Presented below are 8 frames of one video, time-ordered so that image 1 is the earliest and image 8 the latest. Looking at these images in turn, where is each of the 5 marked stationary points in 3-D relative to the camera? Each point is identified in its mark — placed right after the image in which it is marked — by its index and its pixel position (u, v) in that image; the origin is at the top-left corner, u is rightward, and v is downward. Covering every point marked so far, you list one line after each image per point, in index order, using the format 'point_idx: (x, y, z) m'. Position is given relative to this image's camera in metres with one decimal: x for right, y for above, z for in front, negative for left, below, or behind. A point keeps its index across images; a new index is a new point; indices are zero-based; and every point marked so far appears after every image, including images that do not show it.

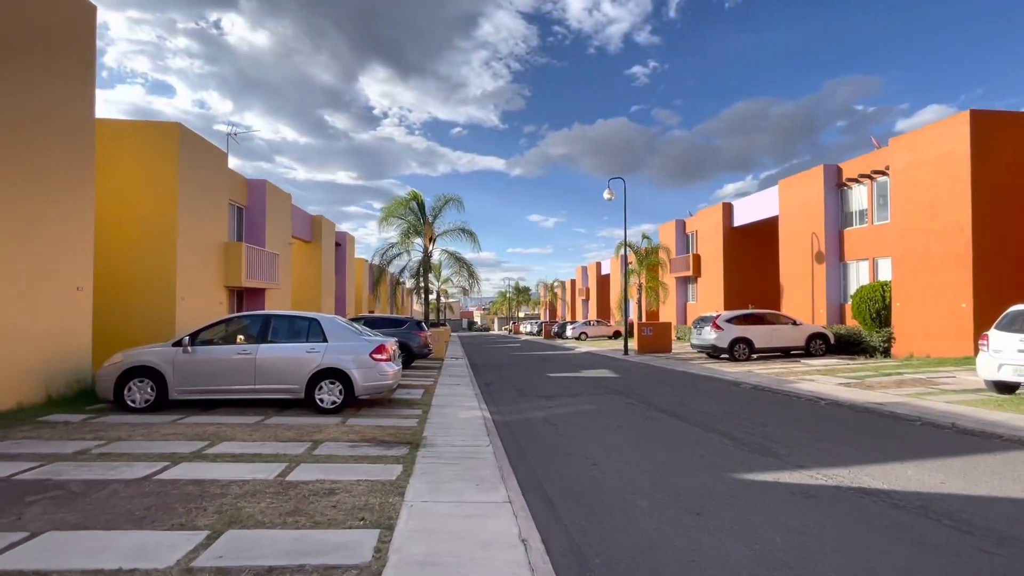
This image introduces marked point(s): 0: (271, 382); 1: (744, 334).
0: (-4.6, -1.8, +9.2) m
1: (+9.4, -1.9, +19.6) m
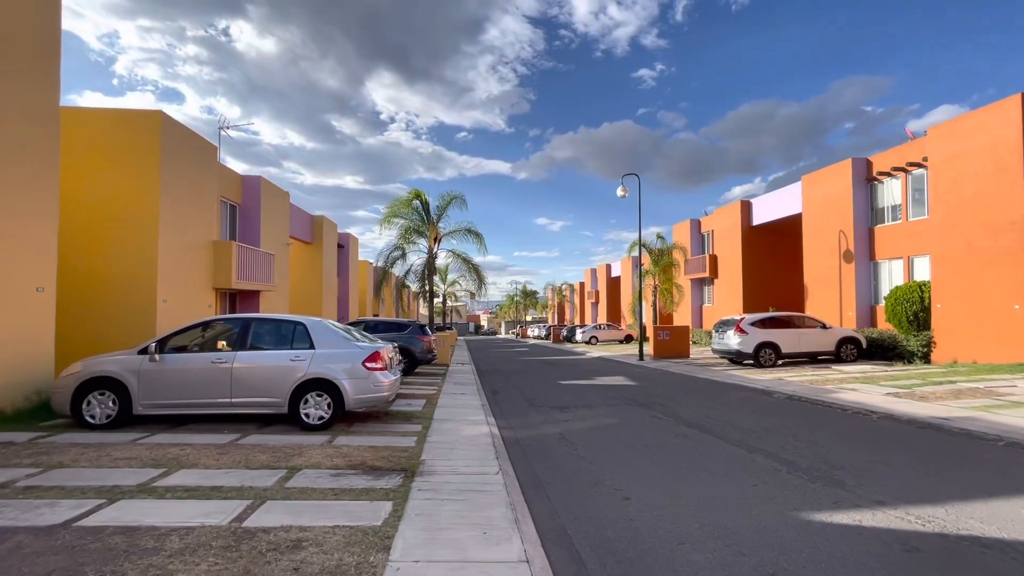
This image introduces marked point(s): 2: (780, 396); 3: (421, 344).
0: (-4.4, -1.8, +8.1) m
1: (+9.7, -1.9, +18.3) m
2: (+6.9, -2.8, +12.6) m
3: (-3.3, -2.0, +17.6) m
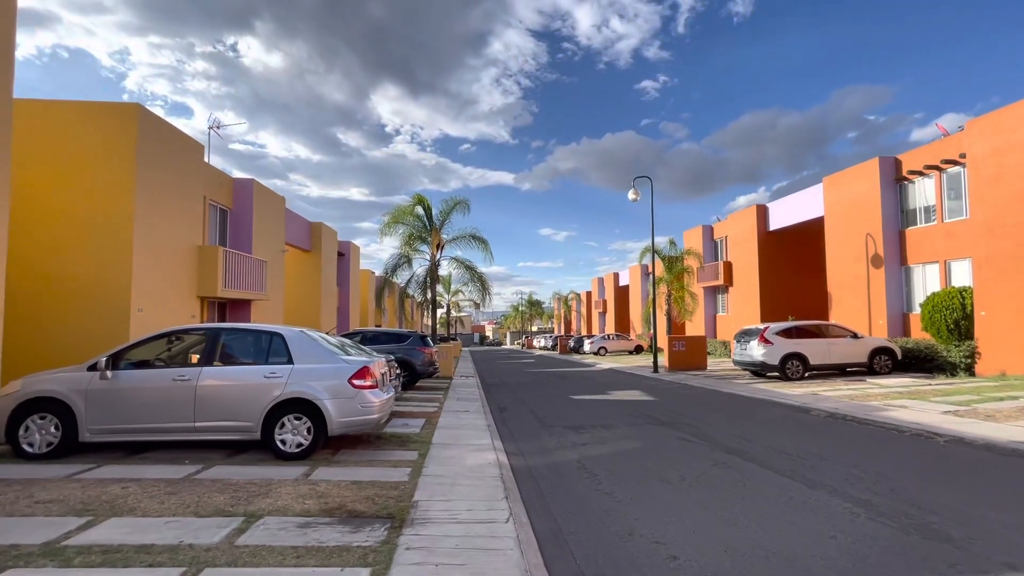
0: (-4.2, -1.9, +6.9) m
1: (+10.0, -2.2, +17.0) m
2: (+7.1, -2.9, +11.3) m
3: (-3.1, -2.3, +16.4) m
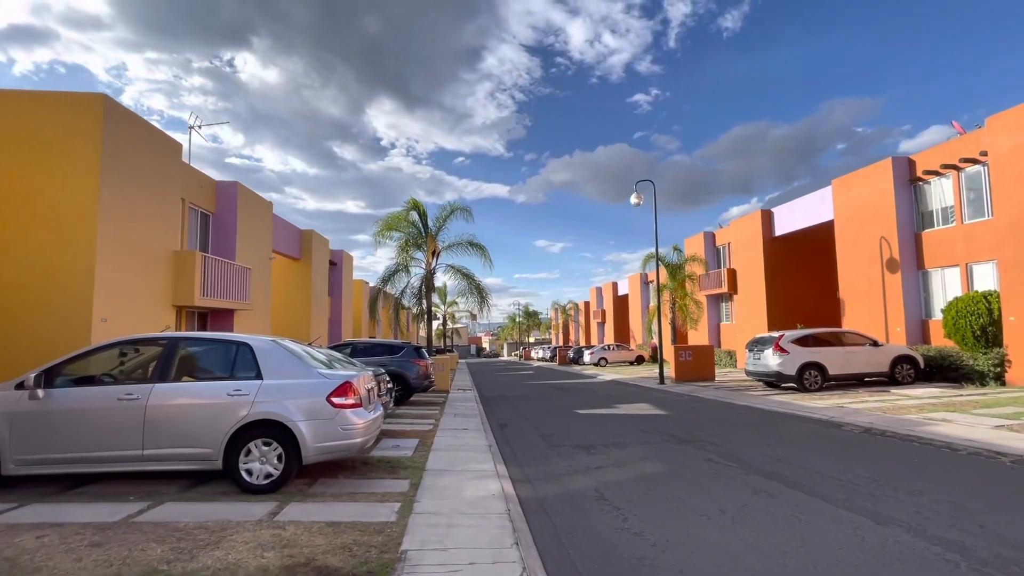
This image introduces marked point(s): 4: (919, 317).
0: (-4.1, -1.9, +5.8) m
1: (+10.0, -2.3, +16.0) m
2: (+7.2, -3.0, +10.3) m
3: (-3.0, -2.6, +15.3) m
4: (+15.3, -1.1, +18.2) m
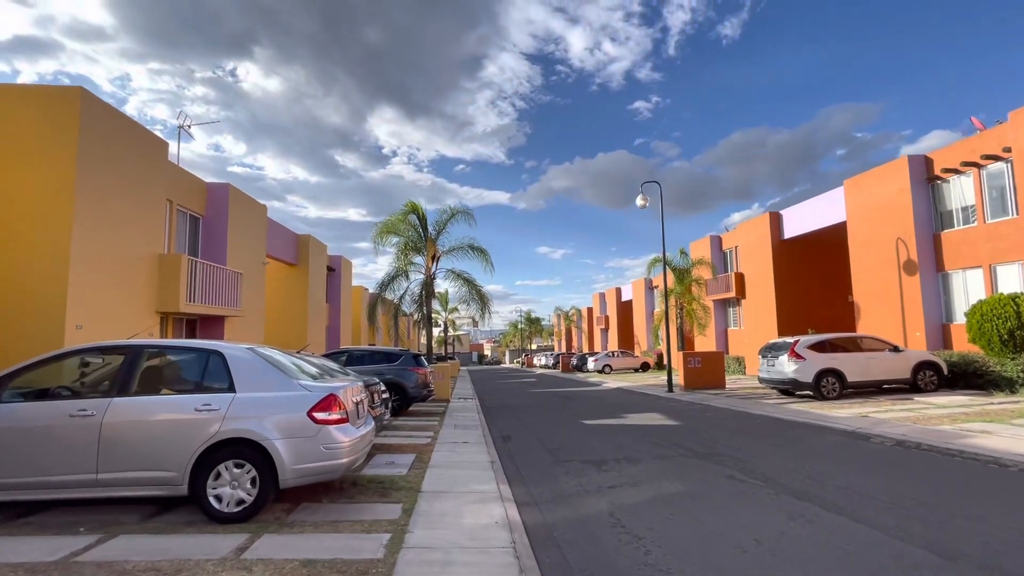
0: (-4.1, -1.9, +5.1) m
1: (+10.1, -2.4, +15.3) m
2: (+7.3, -3.0, +9.5) m
3: (-3.0, -2.7, +14.6) m
4: (+15.4, -1.2, +17.4) m
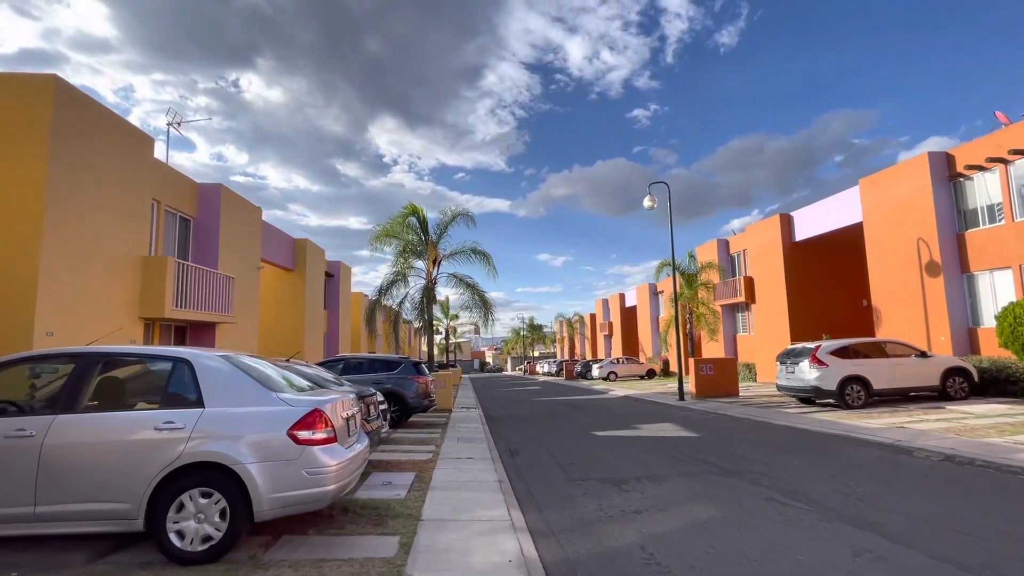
0: (-3.9, -1.9, +4.3) m
1: (+10.2, -2.5, +14.4) m
2: (+7.4, -3.0, +8.7) m
3: (-2.8, -2.8, +13.8) m
4: (+15.5, -1.3, +16.6) m
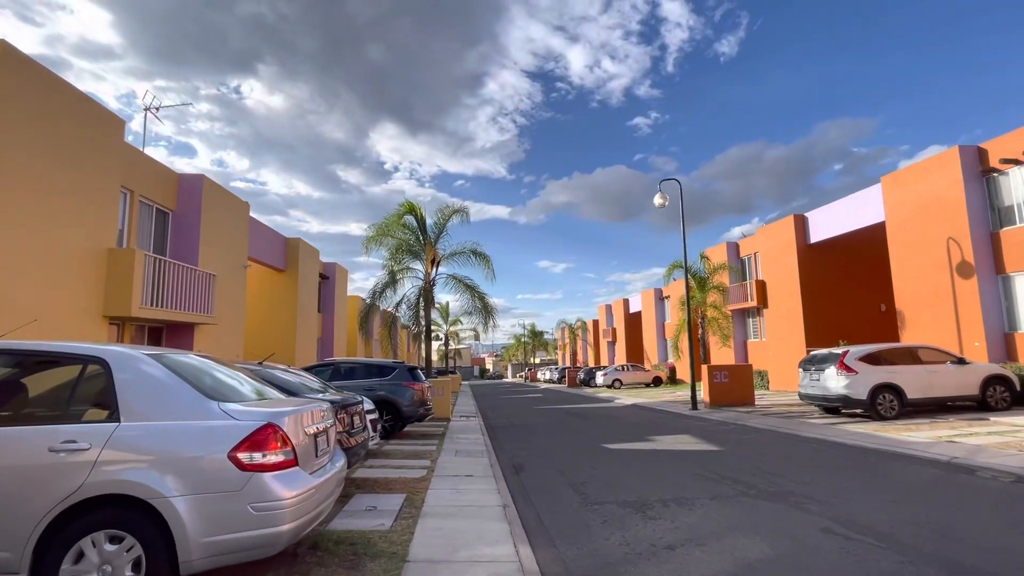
0: (-3.8, -1.7, +3.2) m
1: (+10.3, -2.5, +13.3) m
2: (+7.5, -2.9, +7.6) m
3: (-2.7, -2.8, +12.7) m
4: (+15.6, -1.3, +15.5) m
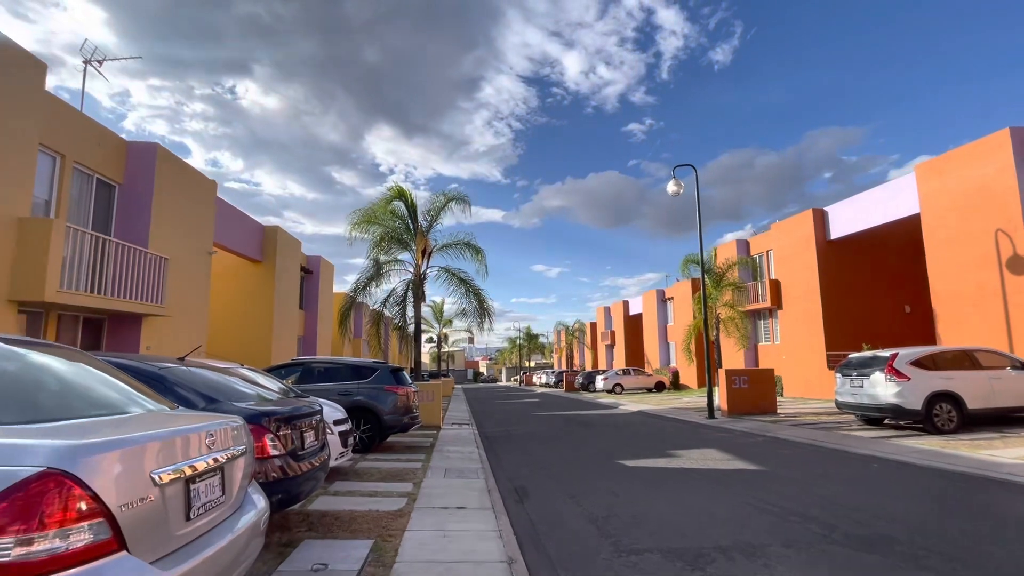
0: (-3.7, -1.3, +1.3) m
1: (+10.3, -2.4, +11.5) m
2: (+7.6, -2.7, +5.8) m
3: (-2.7, -2.5, +10.8) m
4: (+15.6, -1.2, +13.8) m
